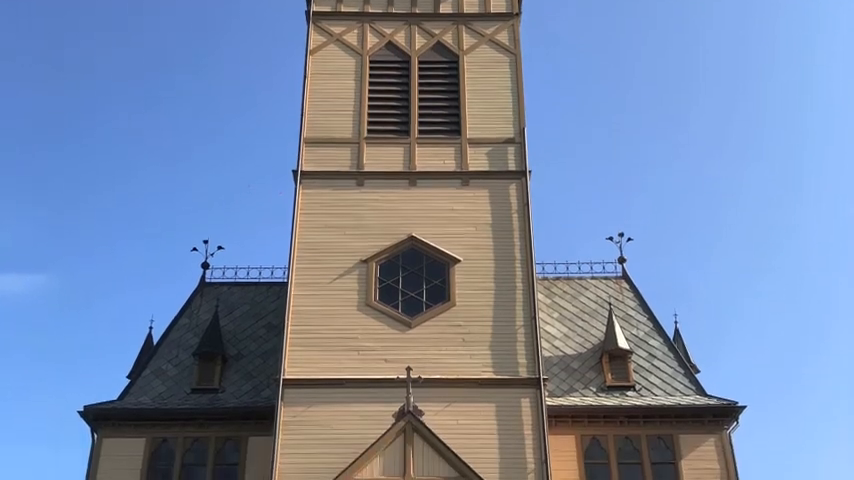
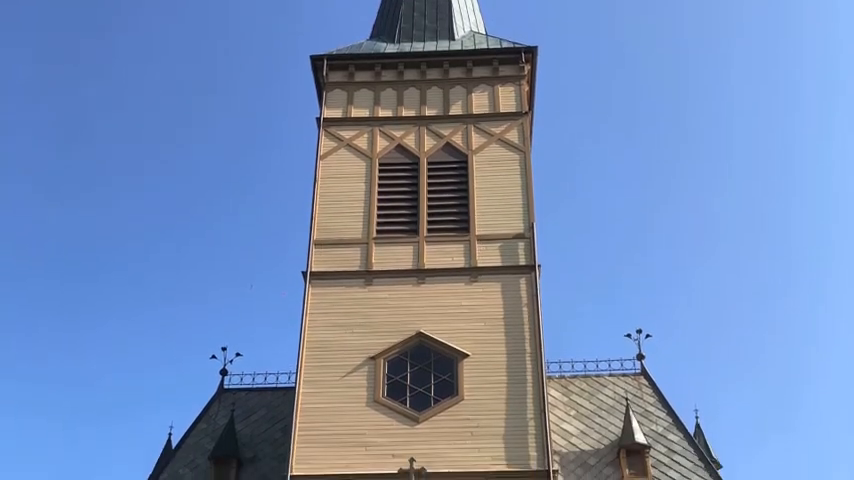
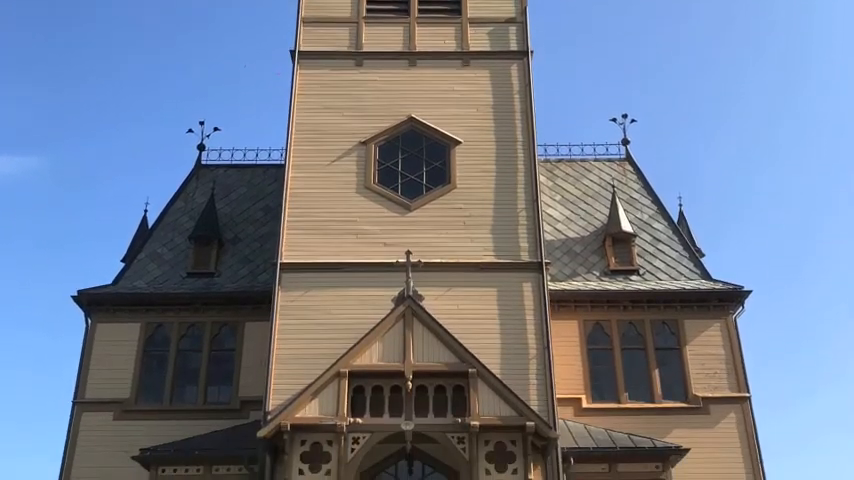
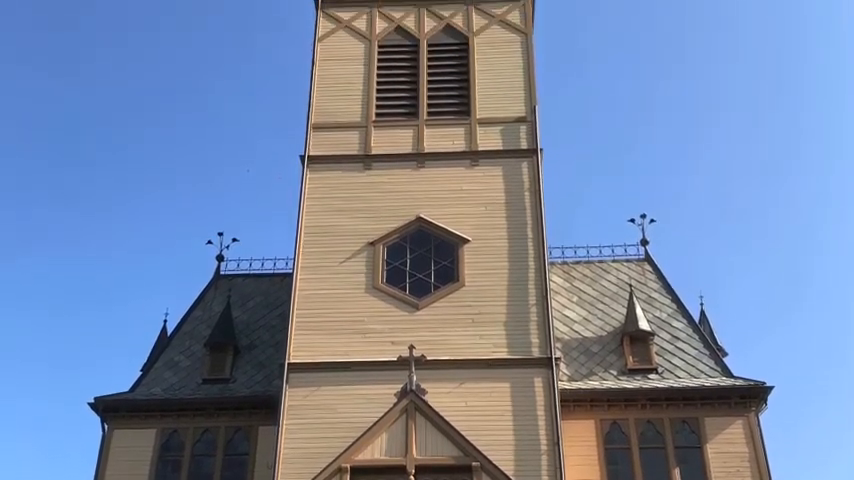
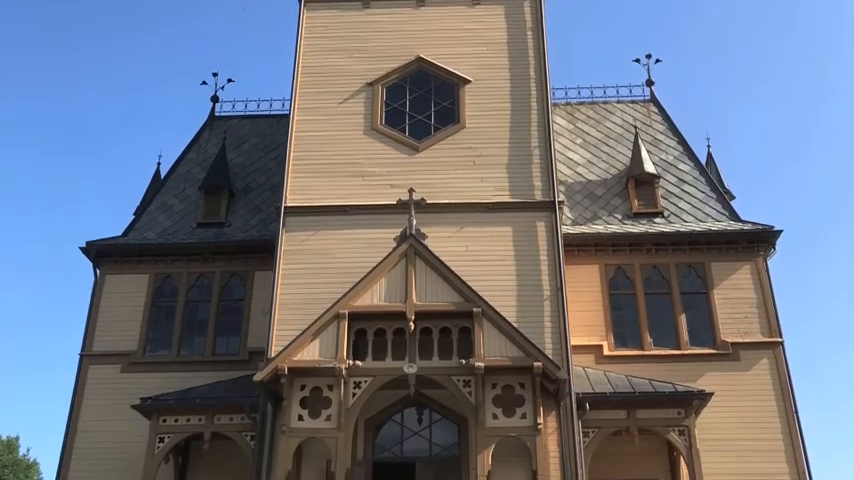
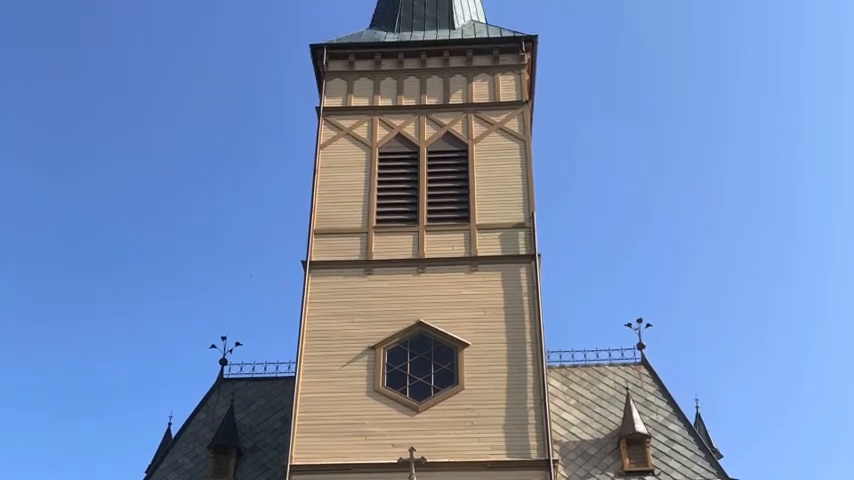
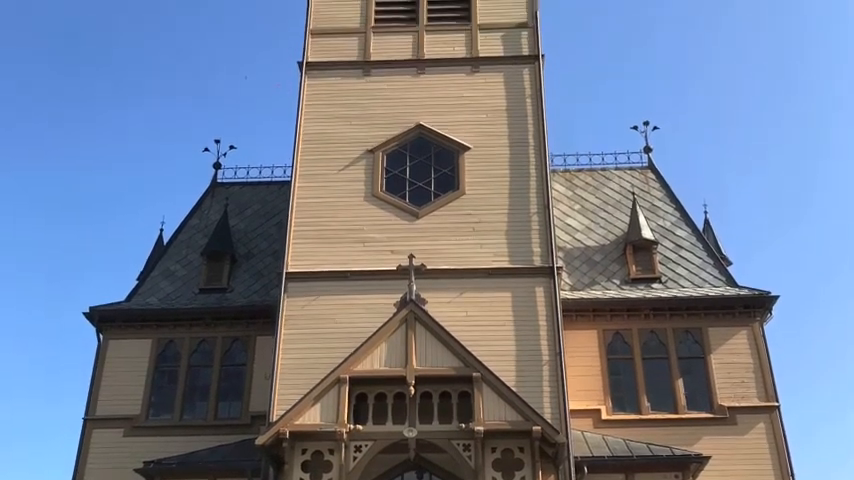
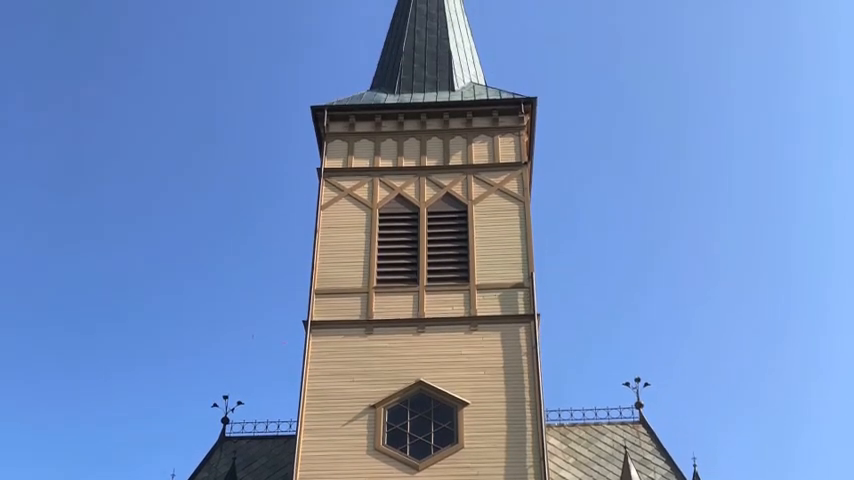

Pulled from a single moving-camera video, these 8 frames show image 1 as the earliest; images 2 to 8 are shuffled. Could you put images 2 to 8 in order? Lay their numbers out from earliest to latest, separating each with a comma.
3, 5, 7, 4, 6, 8, 2
